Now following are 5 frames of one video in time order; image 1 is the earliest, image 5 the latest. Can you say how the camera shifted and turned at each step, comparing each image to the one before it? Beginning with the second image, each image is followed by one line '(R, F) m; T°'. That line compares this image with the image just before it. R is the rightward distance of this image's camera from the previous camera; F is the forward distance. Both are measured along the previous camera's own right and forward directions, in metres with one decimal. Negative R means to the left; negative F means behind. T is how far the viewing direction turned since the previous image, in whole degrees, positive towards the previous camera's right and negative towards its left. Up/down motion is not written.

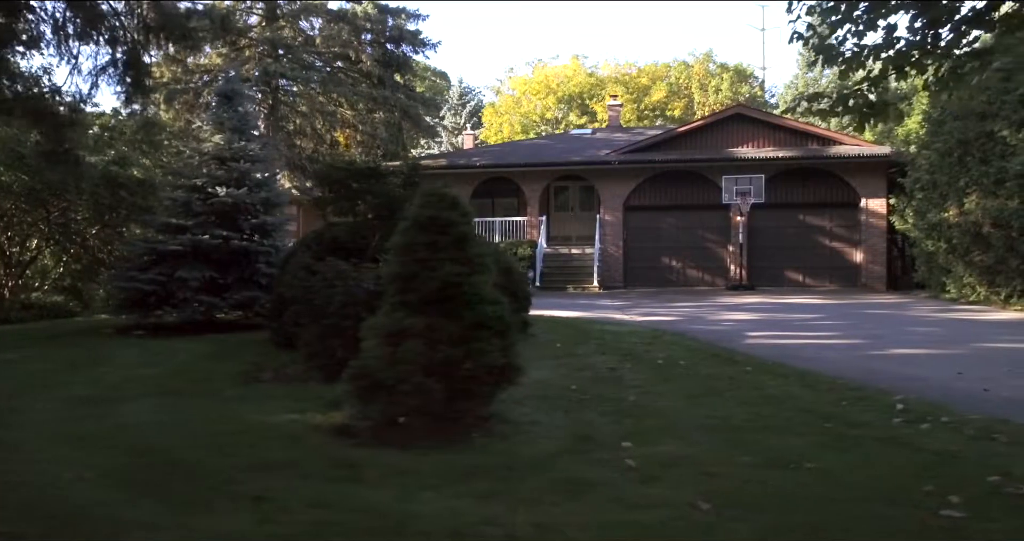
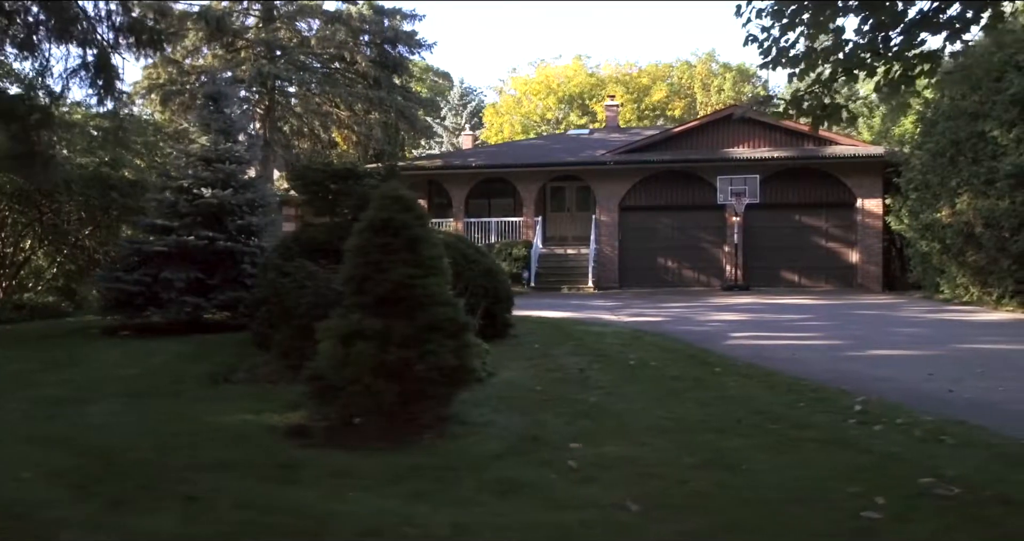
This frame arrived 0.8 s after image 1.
(+0.4, 0.0) m; -1°
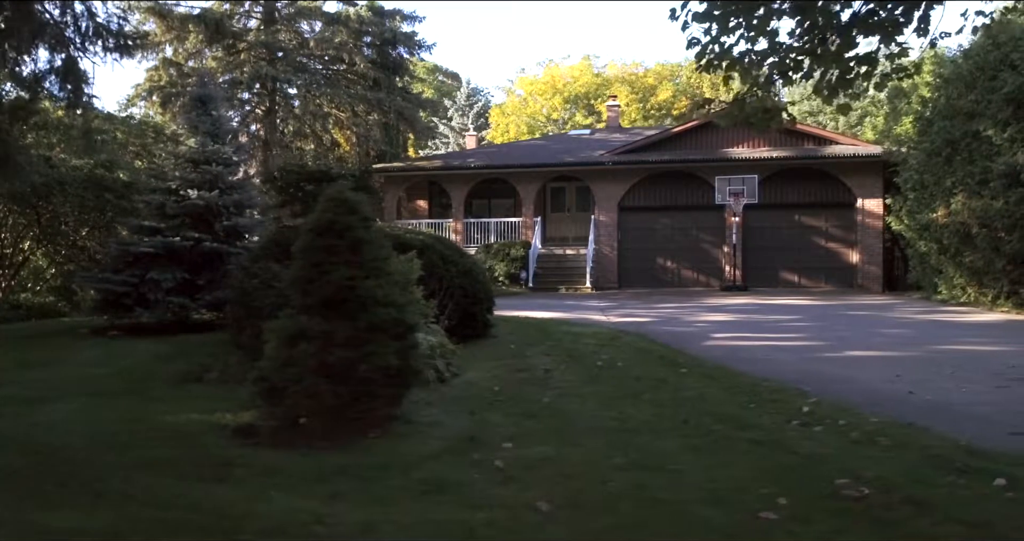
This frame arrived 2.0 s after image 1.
(+0.5, -0.1) m; -1°
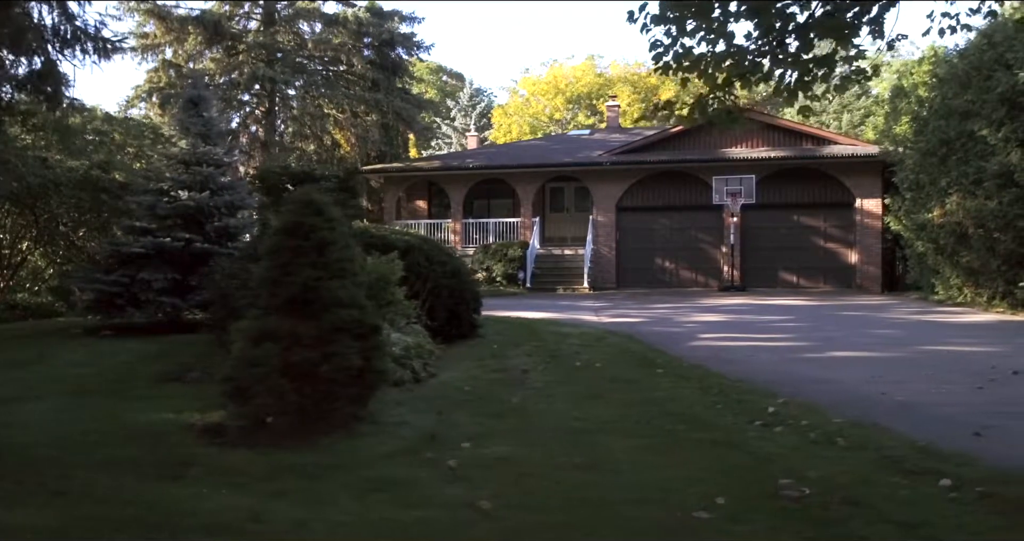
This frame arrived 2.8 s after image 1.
(+0.3, 0.0) m; -1°
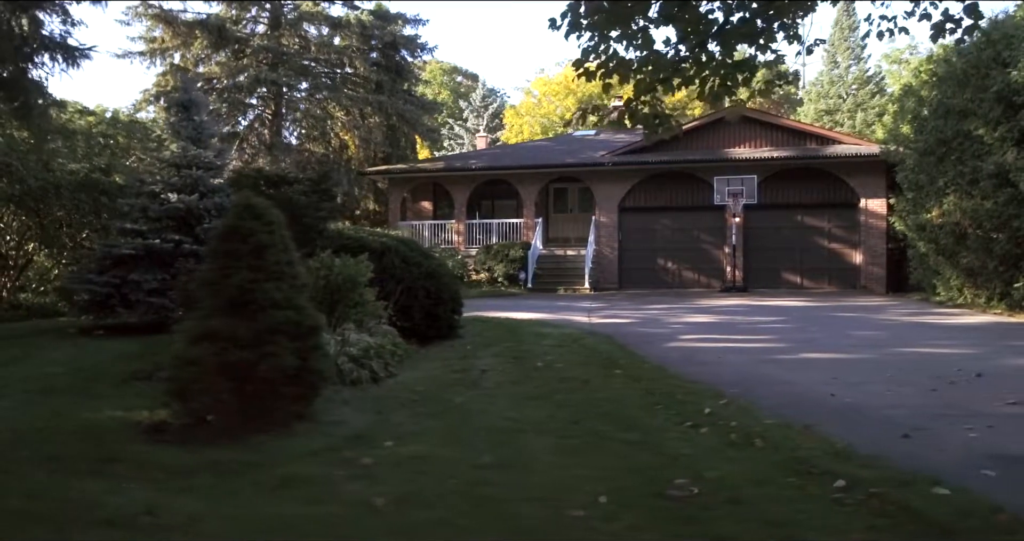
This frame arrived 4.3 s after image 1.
(+0.7, -0.1) m; -2°
